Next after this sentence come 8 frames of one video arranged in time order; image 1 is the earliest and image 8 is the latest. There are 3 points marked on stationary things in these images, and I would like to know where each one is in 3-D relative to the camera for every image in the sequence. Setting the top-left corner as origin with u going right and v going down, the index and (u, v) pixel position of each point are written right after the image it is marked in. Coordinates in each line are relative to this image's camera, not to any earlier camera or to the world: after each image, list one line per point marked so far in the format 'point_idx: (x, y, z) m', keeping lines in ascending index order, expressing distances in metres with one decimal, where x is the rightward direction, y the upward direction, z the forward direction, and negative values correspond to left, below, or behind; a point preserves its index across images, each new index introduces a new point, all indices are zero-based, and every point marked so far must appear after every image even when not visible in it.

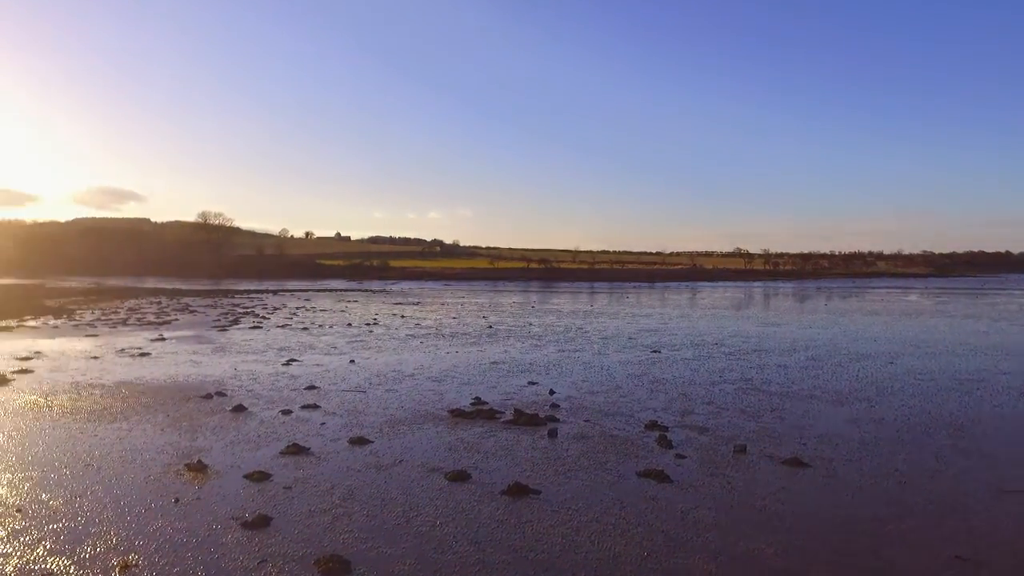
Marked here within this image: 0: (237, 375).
0: (-6.6, -2.1, +19.2) m
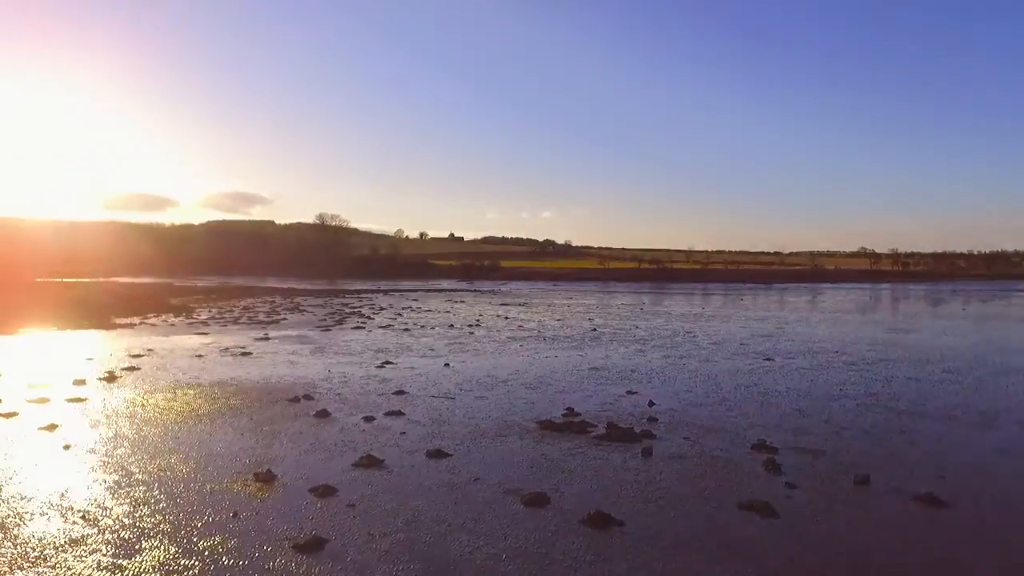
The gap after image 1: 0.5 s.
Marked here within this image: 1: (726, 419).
0: (-4.3, -2.2, +19.0) m
1: (+3.6, -2.2, +13.4) m
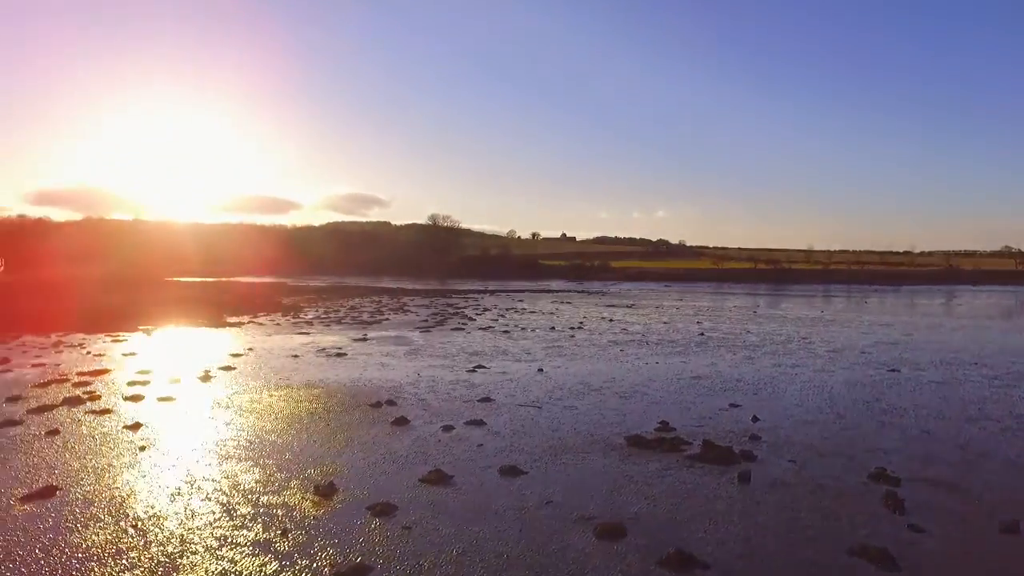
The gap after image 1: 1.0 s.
0: (-2.2, -2.2, +18.5) m
1: (+4.8, -2.2, +11.9) m
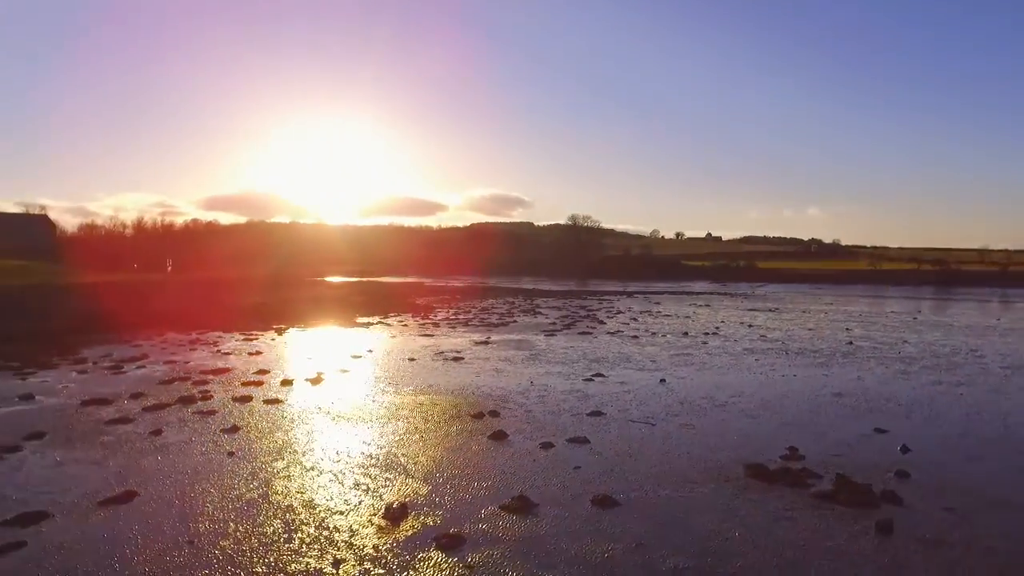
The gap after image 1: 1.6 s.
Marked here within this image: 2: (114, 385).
0: (+0.3, -2.3, +17.5) m
1: (+6.1, -2.3, +9.7) m
2: (-9.1, -2.2, +18.4) m
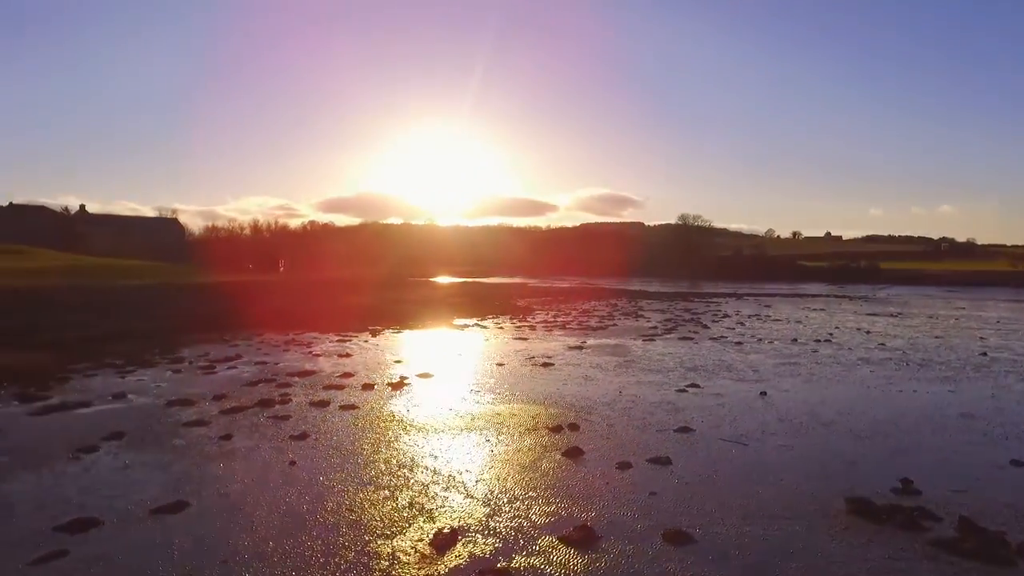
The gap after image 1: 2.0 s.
0: (+2.0, -2.3, +16.4) m
1: (+6.7, -2.4, +8.0) m
2: (-7.2, -2.3, +18.6) m
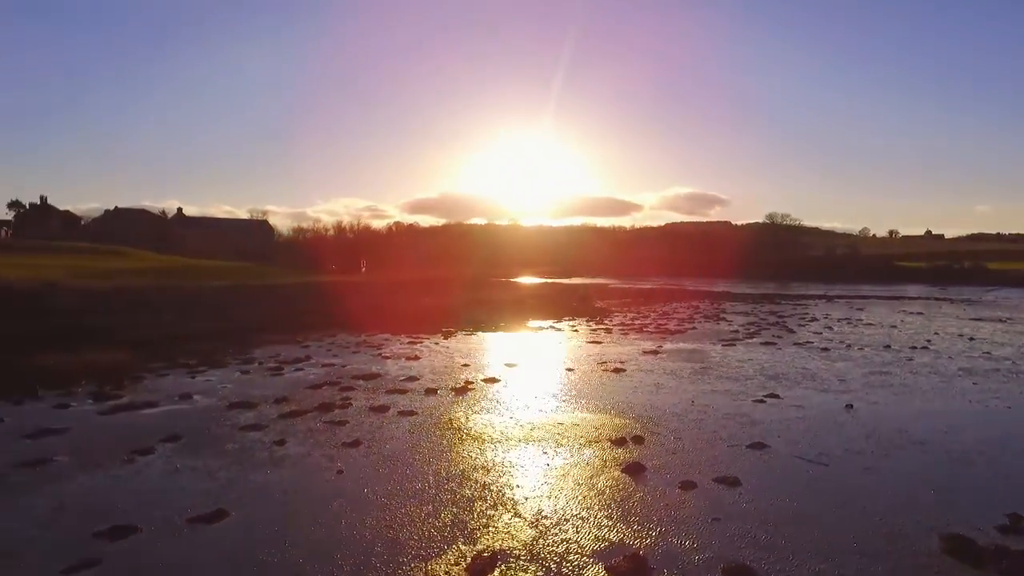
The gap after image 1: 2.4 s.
0: (+3.3, -2.4, +15.4) m
1: (+7.0, -2.5, +6.6) m
2: (-5.7, -2.3, +18.6) m
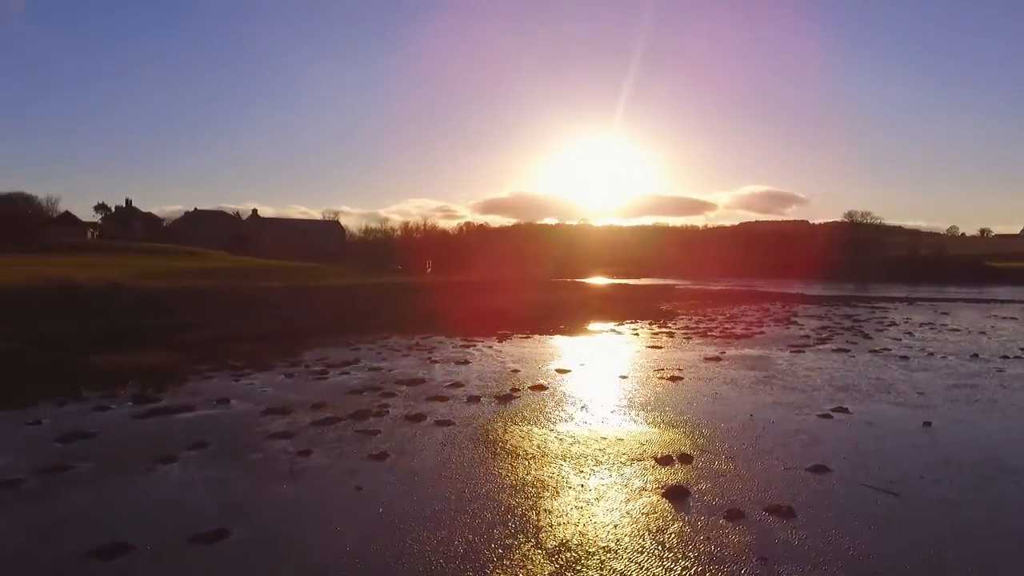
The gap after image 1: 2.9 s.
0: (+4.0, -2.5, +14.2) m
1: (+7.0, -2.6, +5.1) m
2: (-4.6, -2.3, +18.2) m
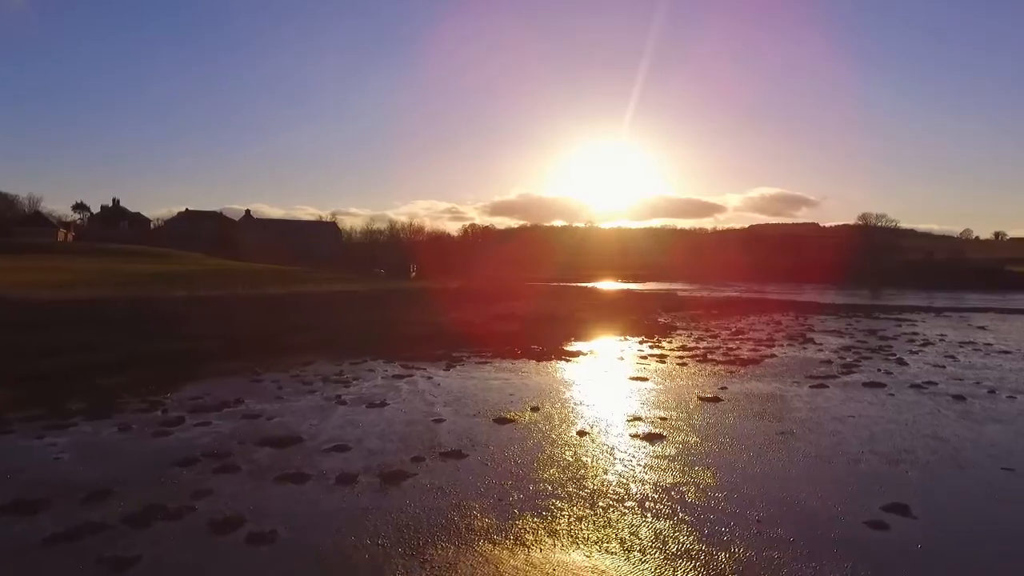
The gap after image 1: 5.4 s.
0: (+2.4, -2.9, +8.6) m
1: (+5.3, -3.0, -0.6) m
2: (-6.2, -2.7, +12.6) m
